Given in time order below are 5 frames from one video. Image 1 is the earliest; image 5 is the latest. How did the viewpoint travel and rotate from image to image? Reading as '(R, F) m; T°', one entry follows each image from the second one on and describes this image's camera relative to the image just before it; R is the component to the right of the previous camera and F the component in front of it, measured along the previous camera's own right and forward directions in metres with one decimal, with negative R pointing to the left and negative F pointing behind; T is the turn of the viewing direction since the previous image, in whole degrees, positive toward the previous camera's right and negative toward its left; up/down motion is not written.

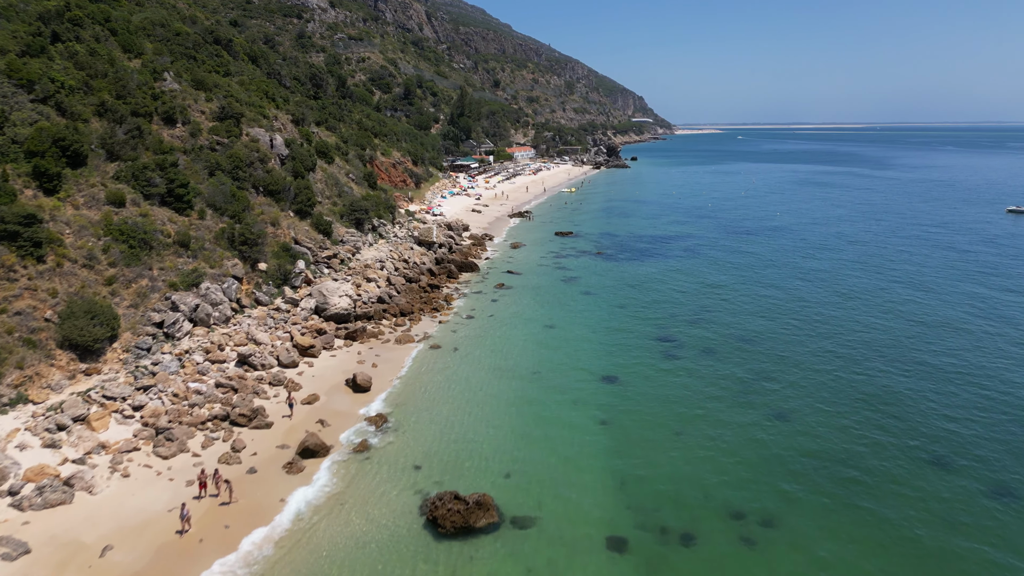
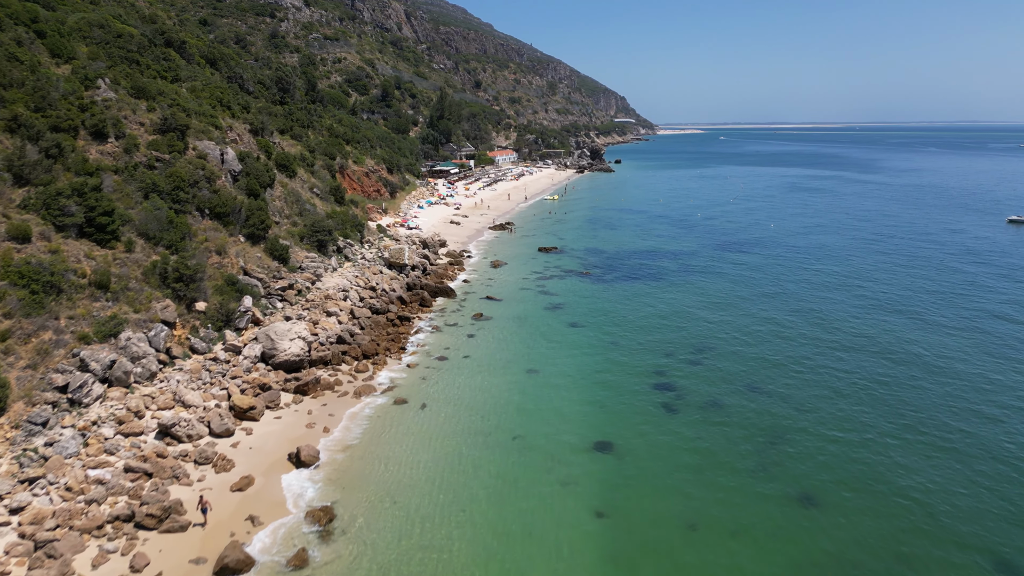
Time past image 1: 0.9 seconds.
(+0.2, +3.3) m; +1°
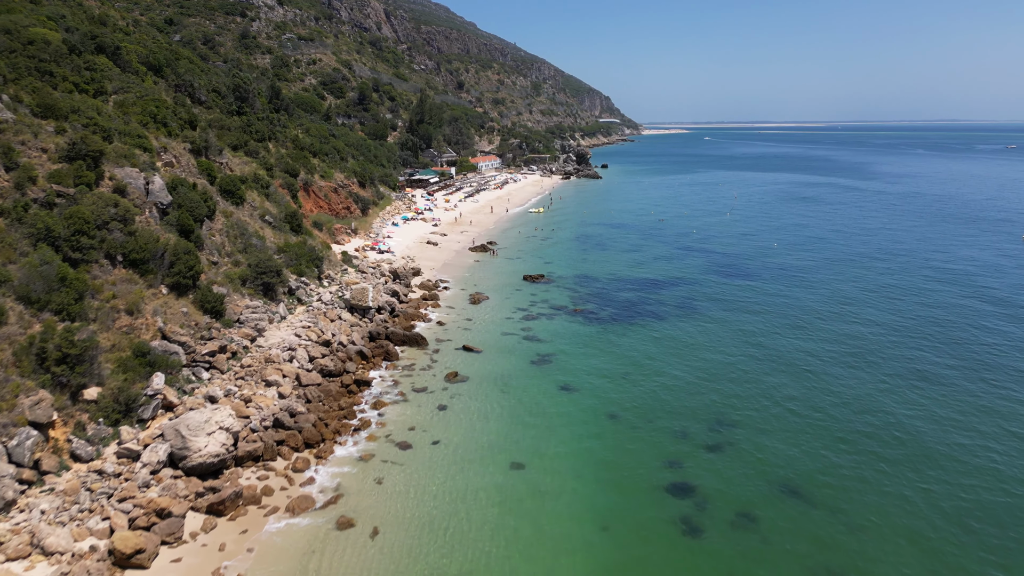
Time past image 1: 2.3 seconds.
(+0.2, +4.7) m; +1°
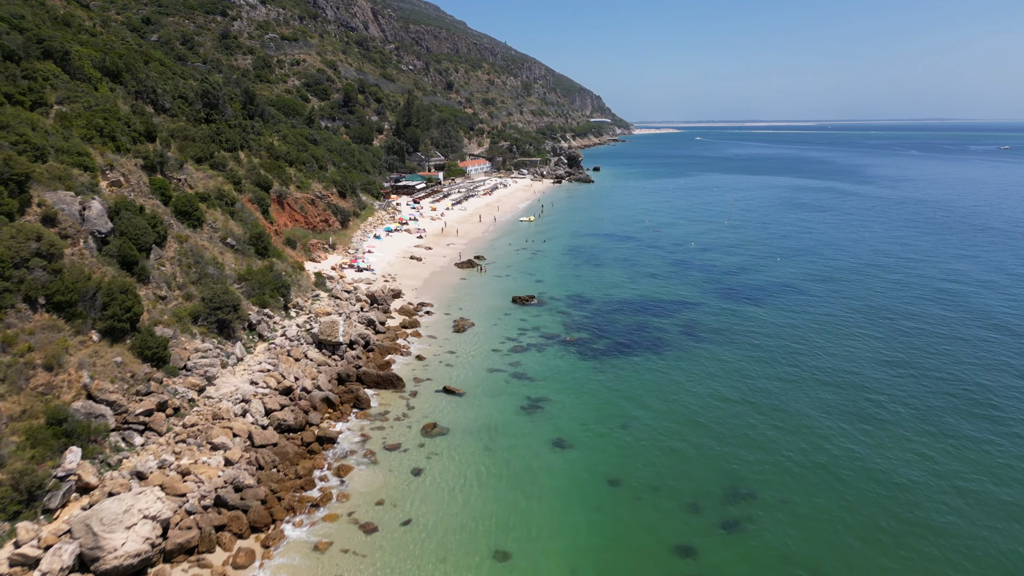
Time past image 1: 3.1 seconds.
(+0.2, +3.0) m; +1°
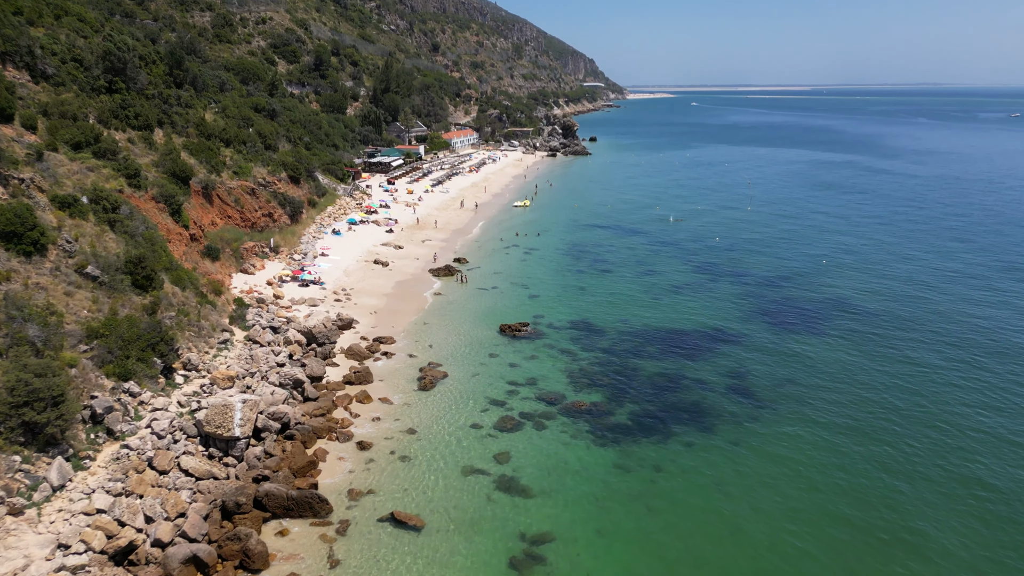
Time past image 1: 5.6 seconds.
(+0.2, +9.4) m; +1°
